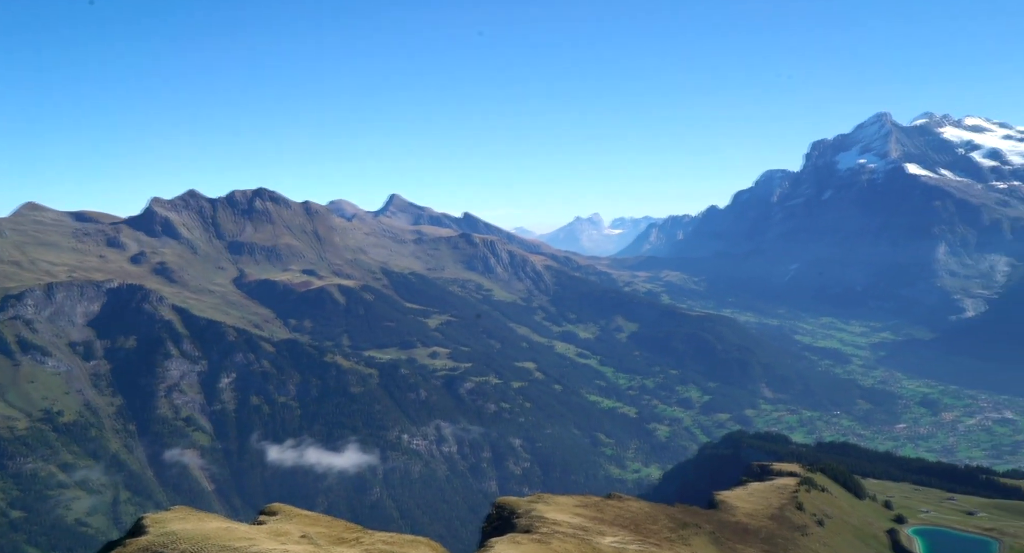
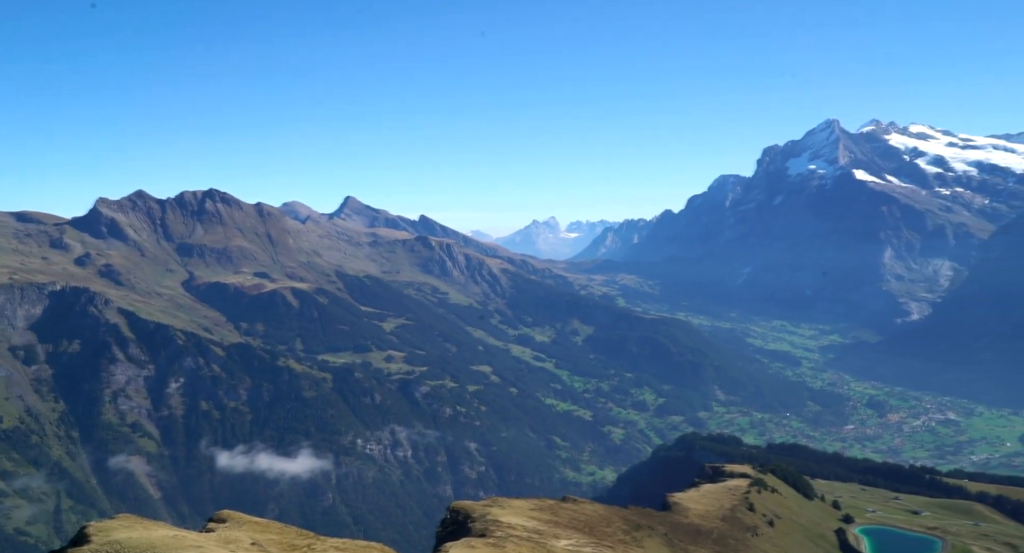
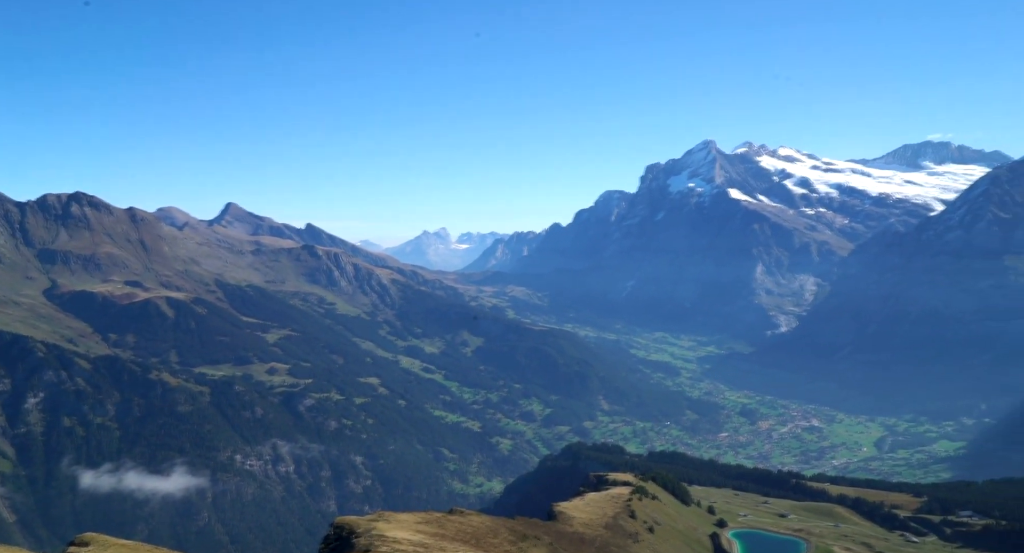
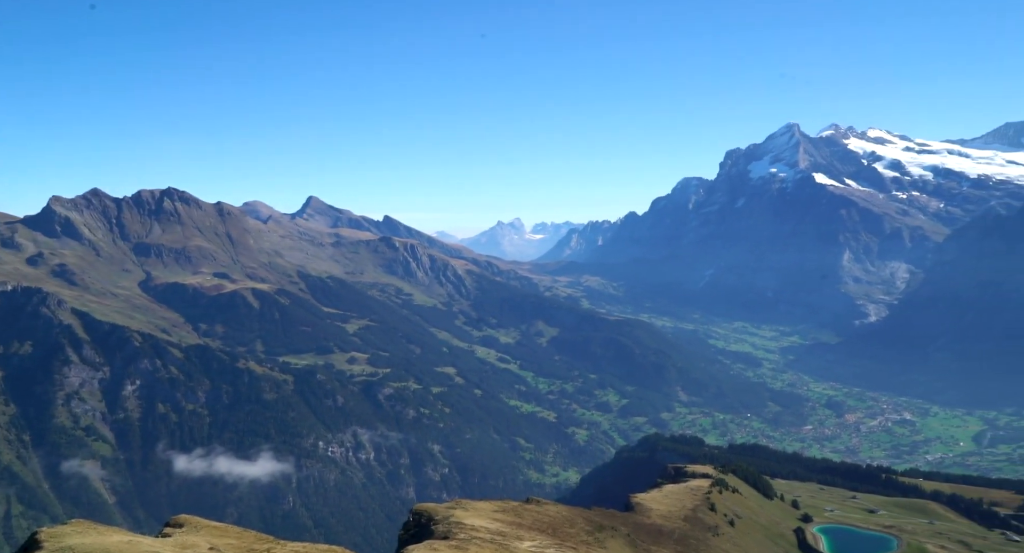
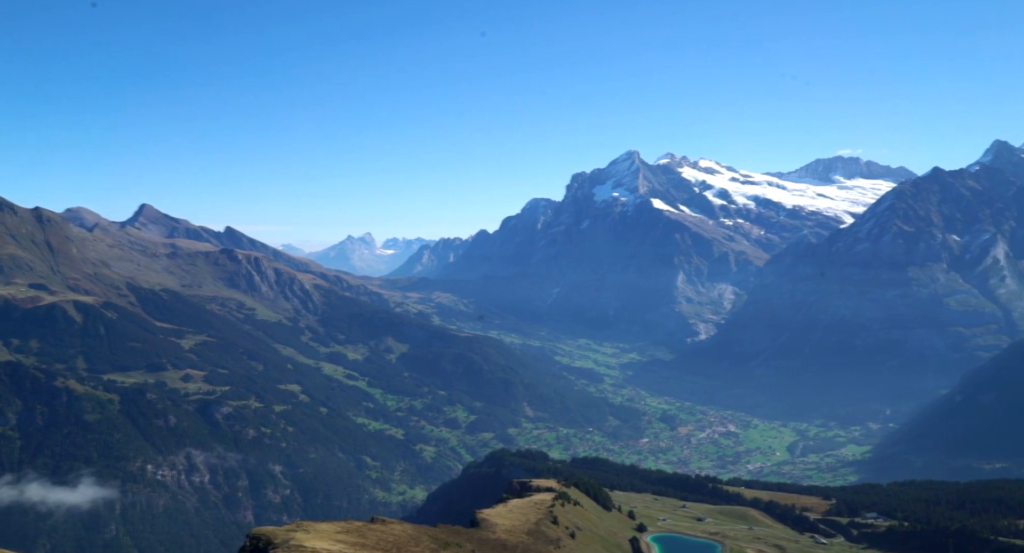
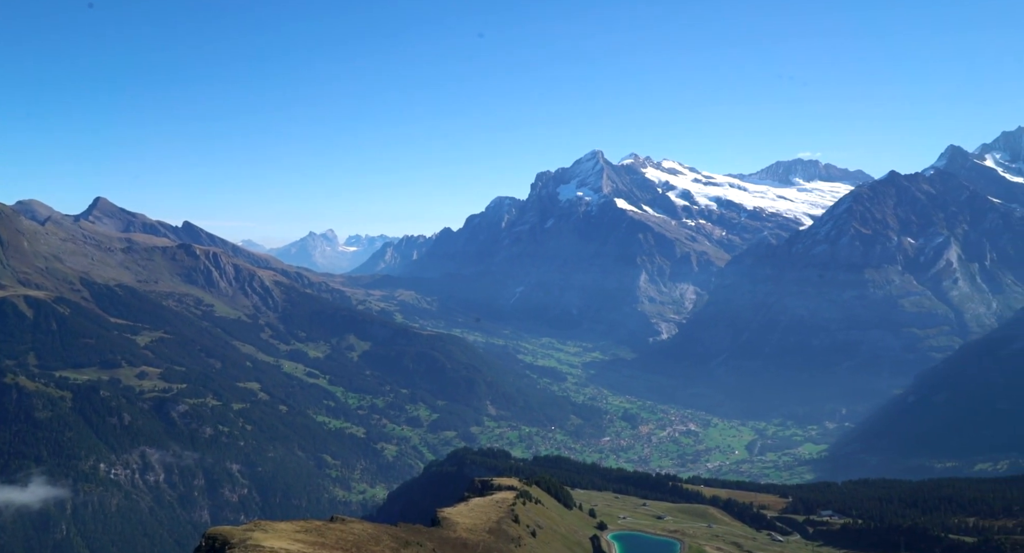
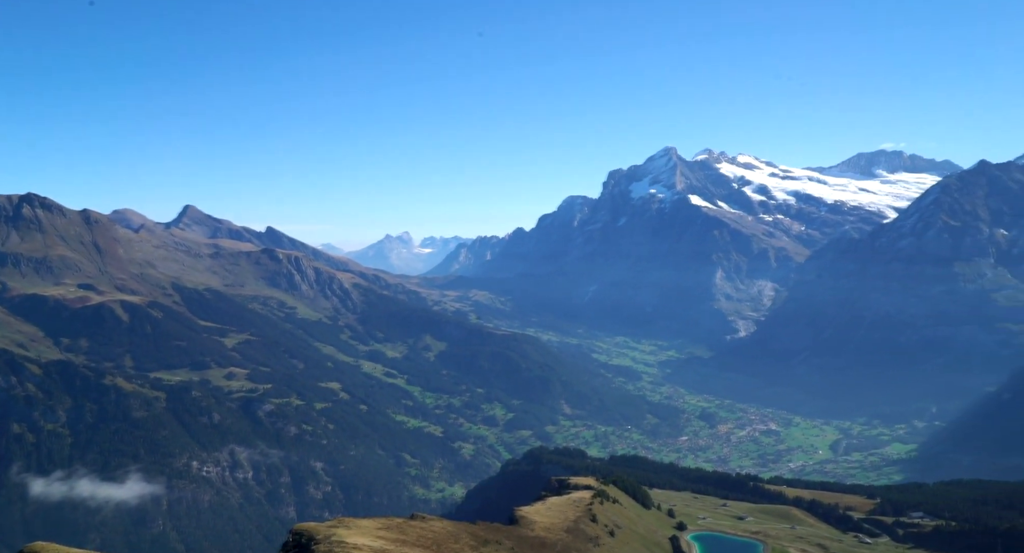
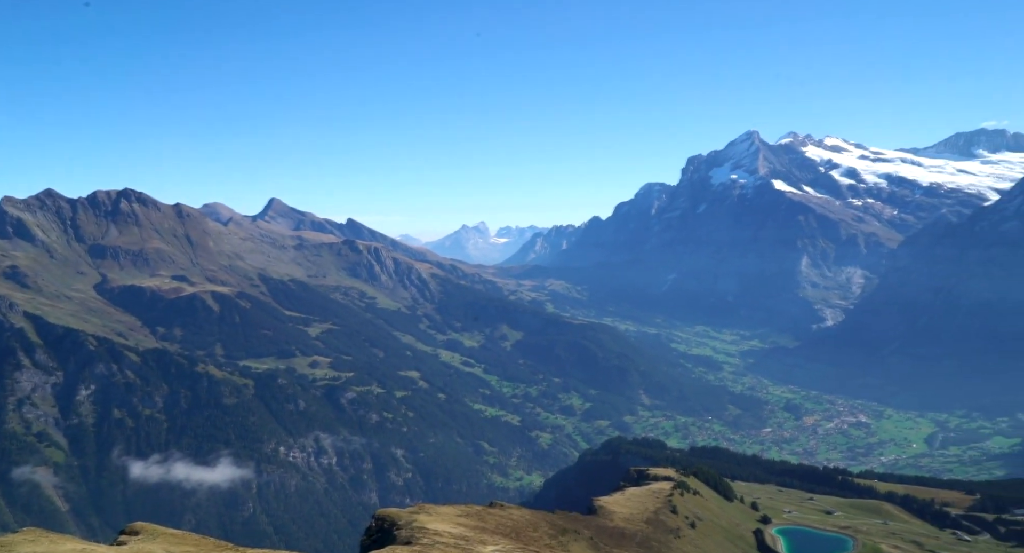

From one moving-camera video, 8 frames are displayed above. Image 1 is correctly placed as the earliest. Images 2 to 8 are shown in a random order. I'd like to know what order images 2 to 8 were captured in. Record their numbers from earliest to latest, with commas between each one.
2, 4, 8, 3, 7, 5, 6
